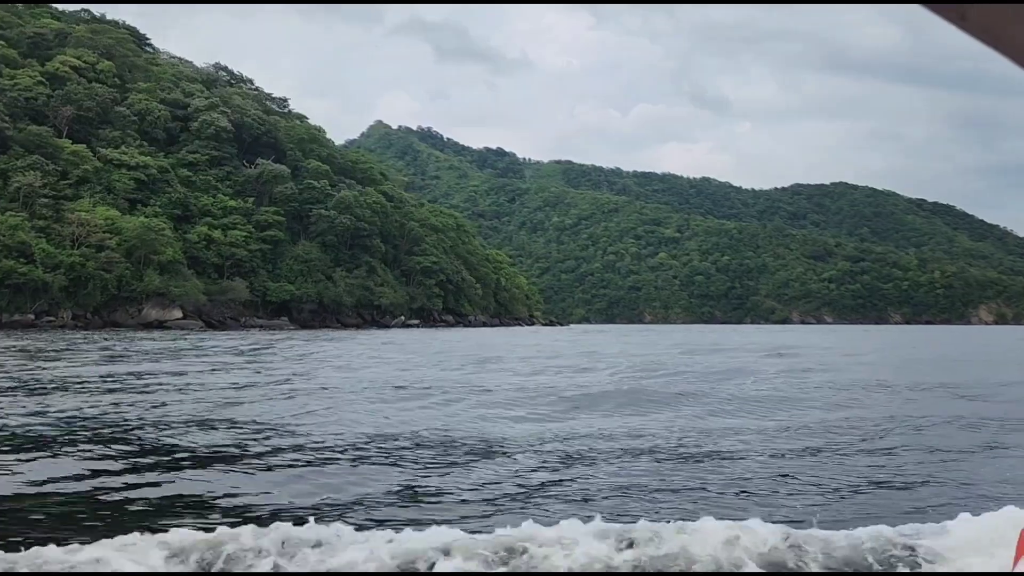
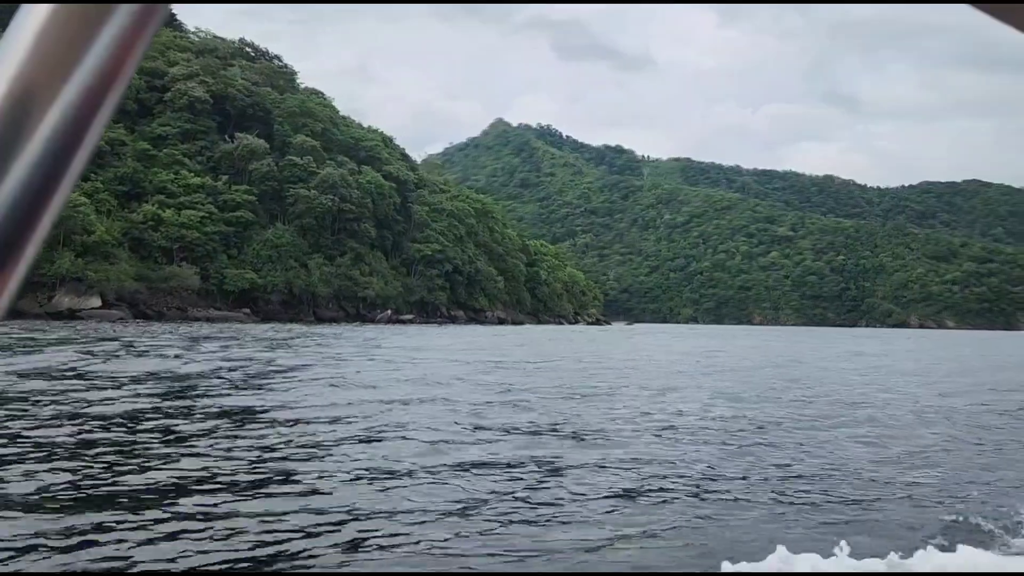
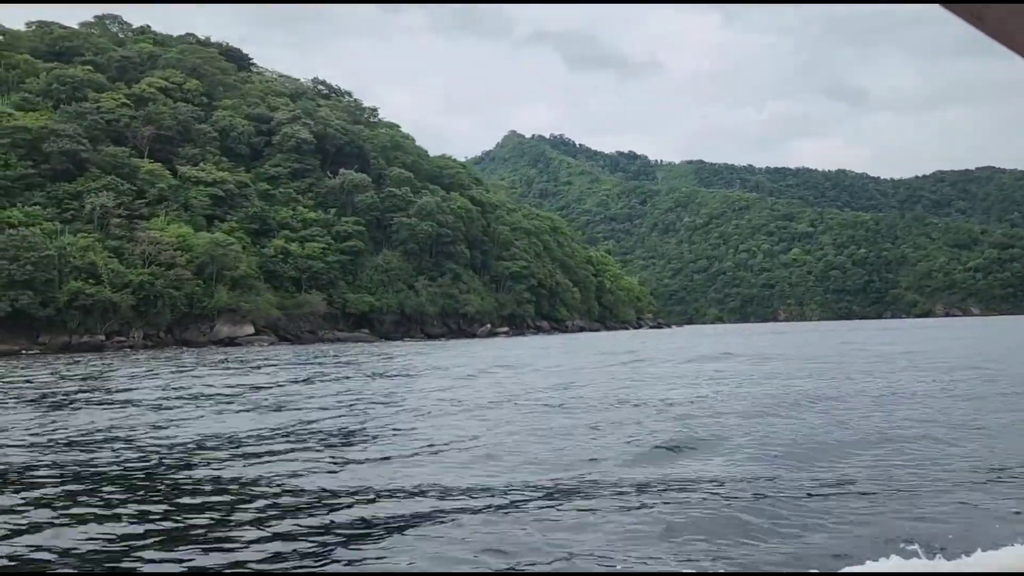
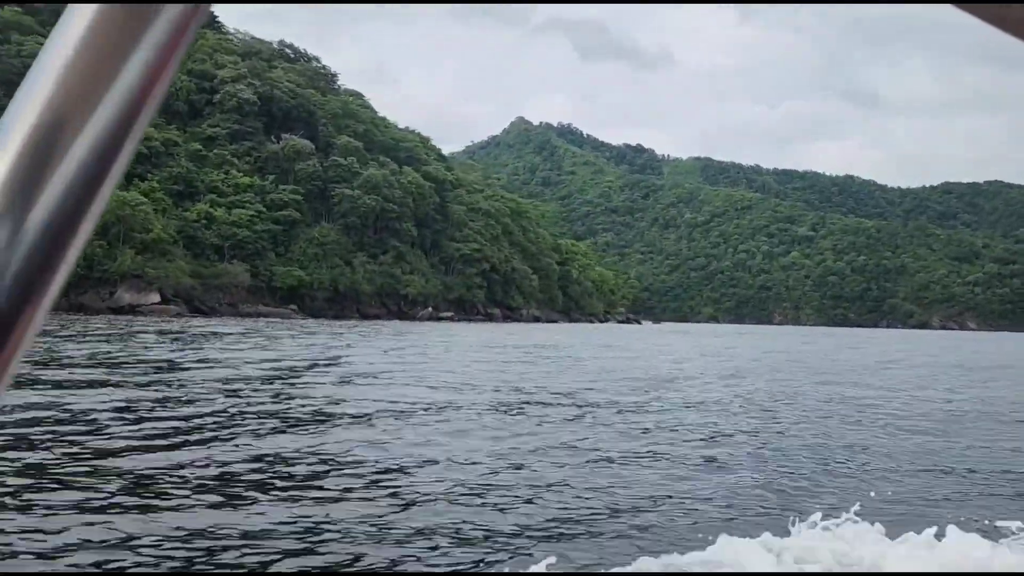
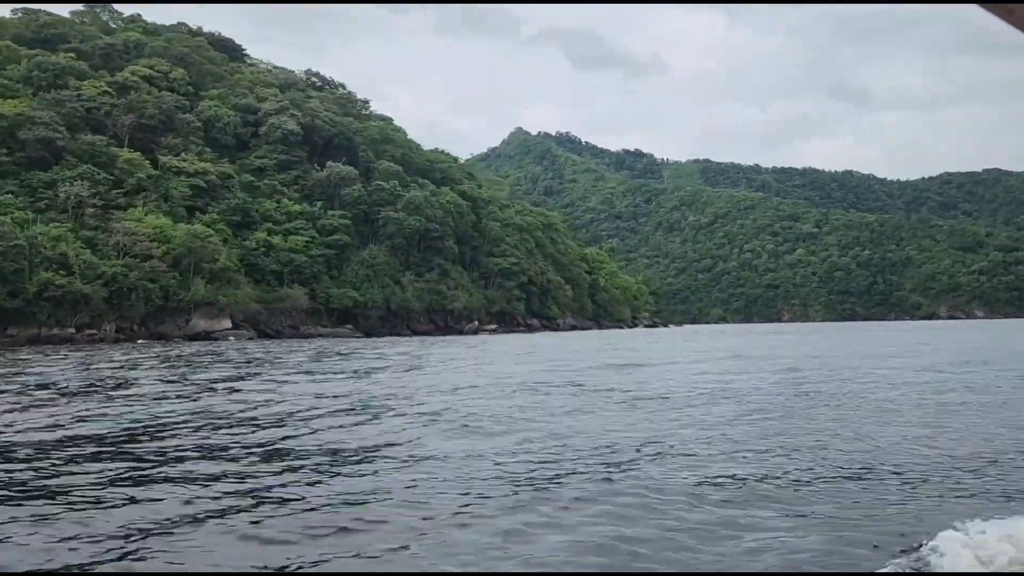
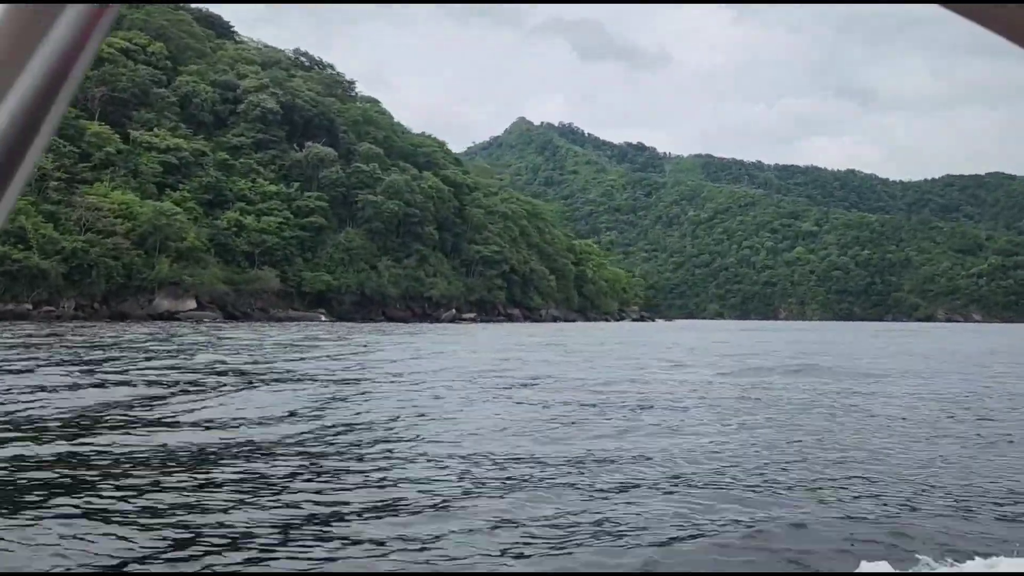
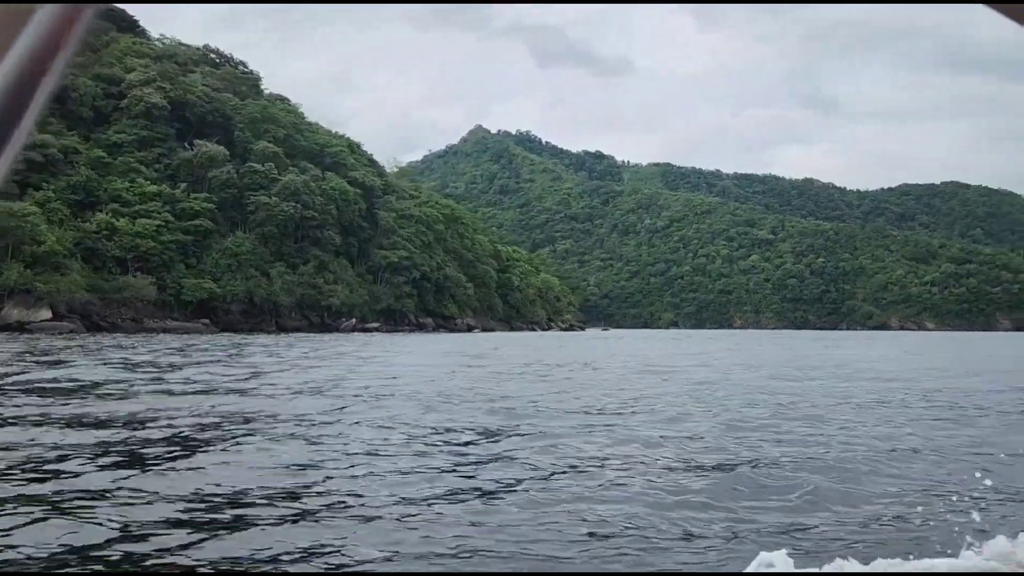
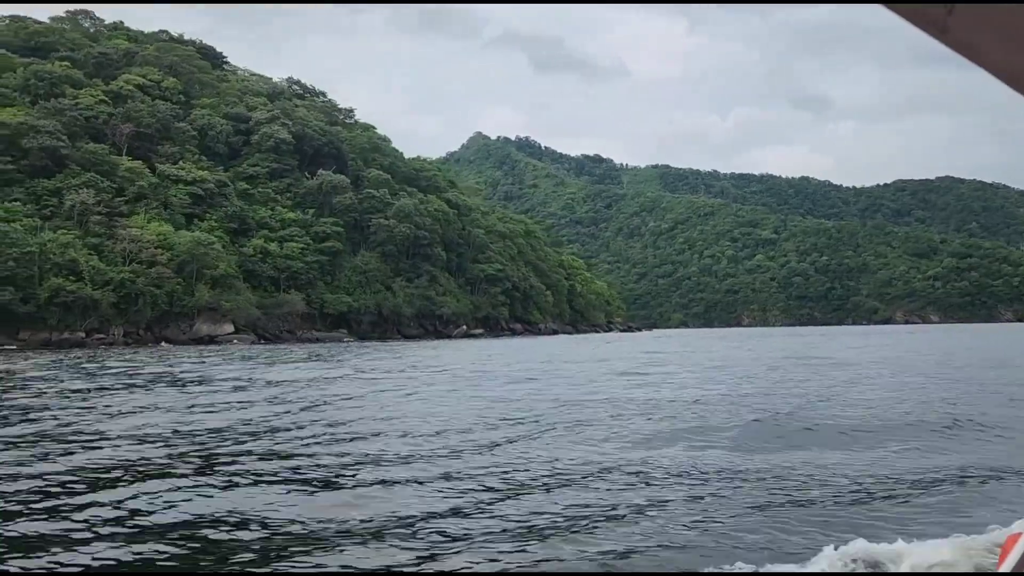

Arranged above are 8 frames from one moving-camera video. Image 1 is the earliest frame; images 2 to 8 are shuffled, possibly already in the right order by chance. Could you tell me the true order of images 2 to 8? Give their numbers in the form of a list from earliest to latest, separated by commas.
8, 3, 5, 6, 4, 2, 7
